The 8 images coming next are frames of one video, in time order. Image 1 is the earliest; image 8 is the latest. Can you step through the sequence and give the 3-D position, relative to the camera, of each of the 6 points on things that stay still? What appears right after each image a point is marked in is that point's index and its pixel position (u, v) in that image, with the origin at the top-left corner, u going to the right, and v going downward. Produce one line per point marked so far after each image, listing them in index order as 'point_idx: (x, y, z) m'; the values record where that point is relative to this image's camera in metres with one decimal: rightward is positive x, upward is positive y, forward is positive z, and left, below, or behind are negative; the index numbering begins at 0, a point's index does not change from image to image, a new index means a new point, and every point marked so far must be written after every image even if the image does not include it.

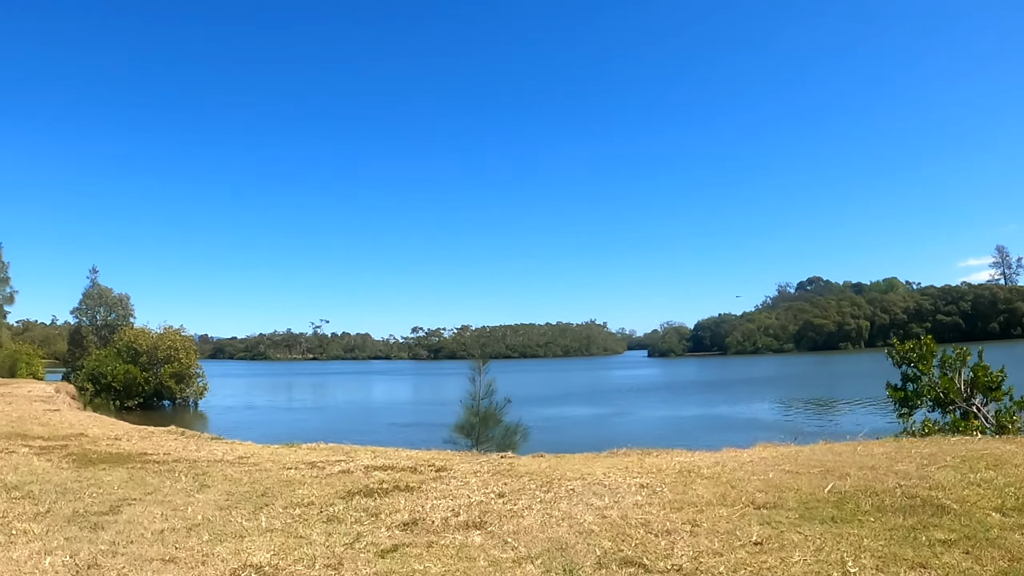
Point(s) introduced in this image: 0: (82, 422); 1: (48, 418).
0: (-10.0, -3.3, +15.8) m
1: (-11.8, -3.5, +17.2) m
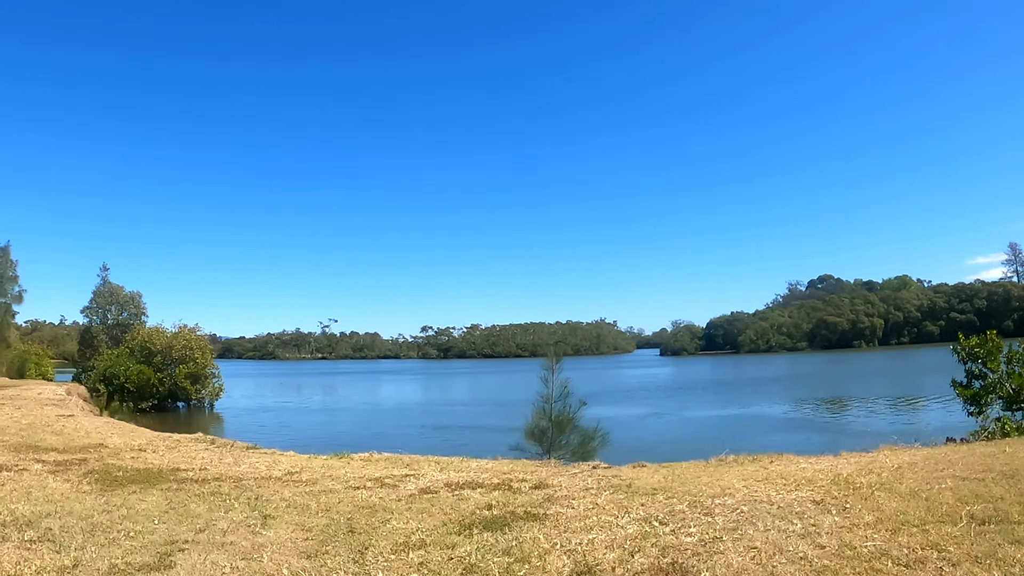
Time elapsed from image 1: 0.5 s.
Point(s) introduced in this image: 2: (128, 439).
0: (-8.7, -3.1, +14.3) m
1: (-10.4, -3.3, +15.7) m
2: (-7.0, -2.8, +12.2) m
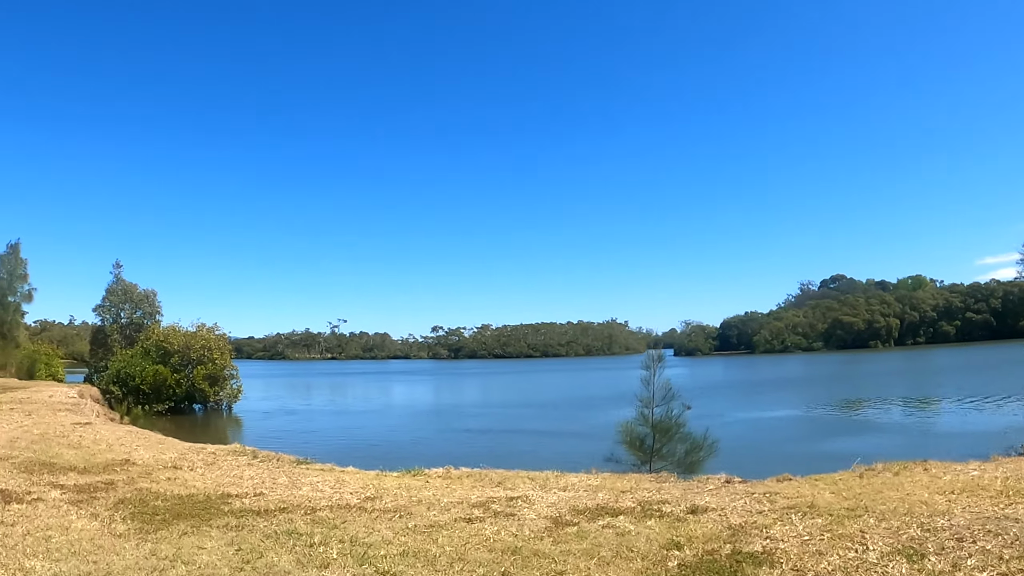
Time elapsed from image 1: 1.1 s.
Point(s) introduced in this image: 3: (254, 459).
0: (-7.2, -2.9, +12.6) m
1: (-9.0, -3.1, +14.0) m
2: (-5.5, -2.6, +10.5) m
3: (-4.0, -2.7, +10.7) m
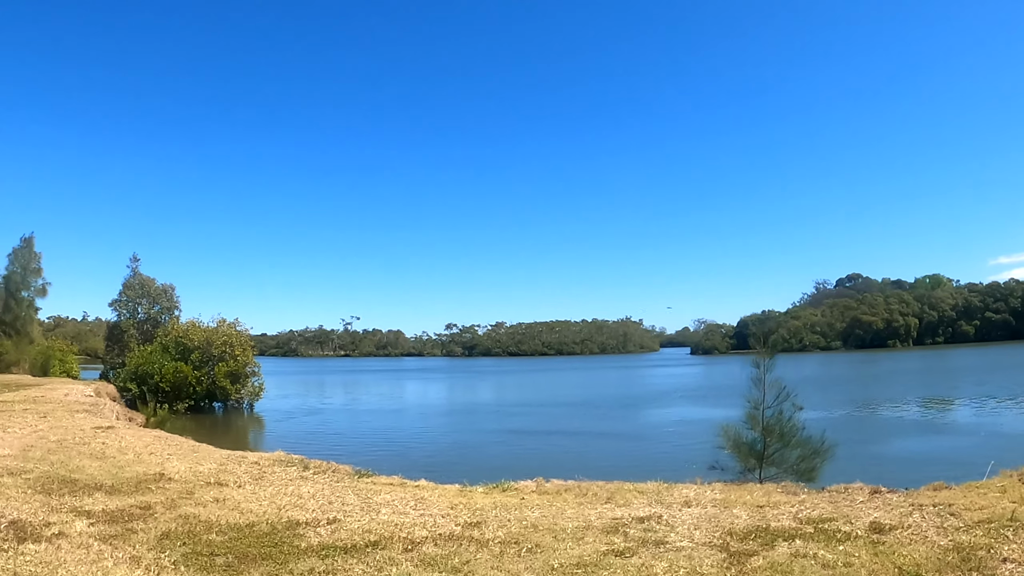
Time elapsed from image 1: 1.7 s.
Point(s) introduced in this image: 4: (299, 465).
0: (-5.9, -2.7, +11.1) m
1: (-7.7, -2.9, +12.6) m
2: (-4.3, -2.4, +9.0) m
3: (-2.7, -2.5, +9.2) m
4: (-2.9, -2.5, +9.4) m
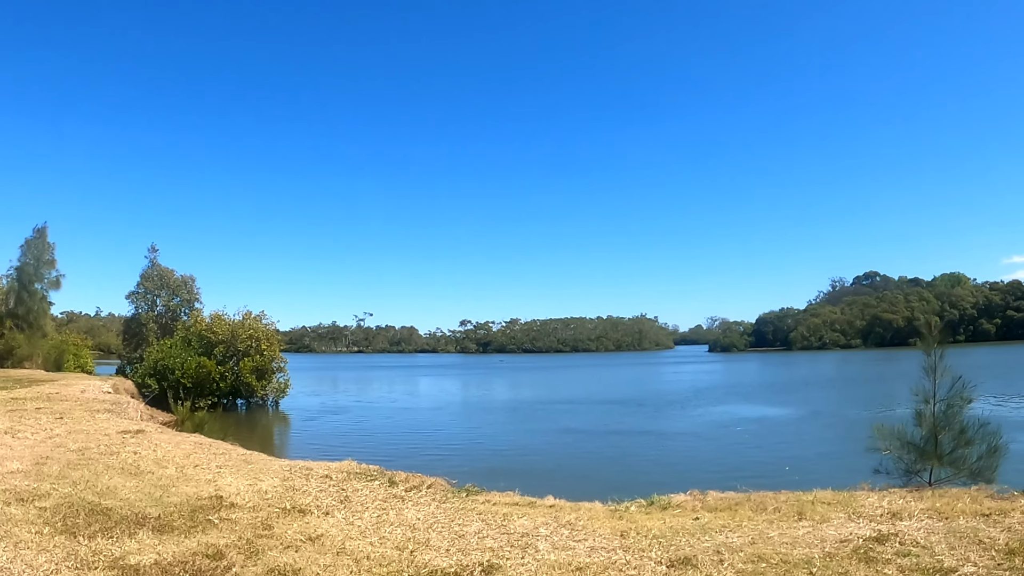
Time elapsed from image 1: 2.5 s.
0: (-4.4, -2.4, +9.2) m
1: (-6.1, -2.5, +10.7) m
2: (-2.8, -2.0, +7.1) m
3: (-1.2, -2.2, +7.3) m
4: (-1.4, -2.1, +7.4) m
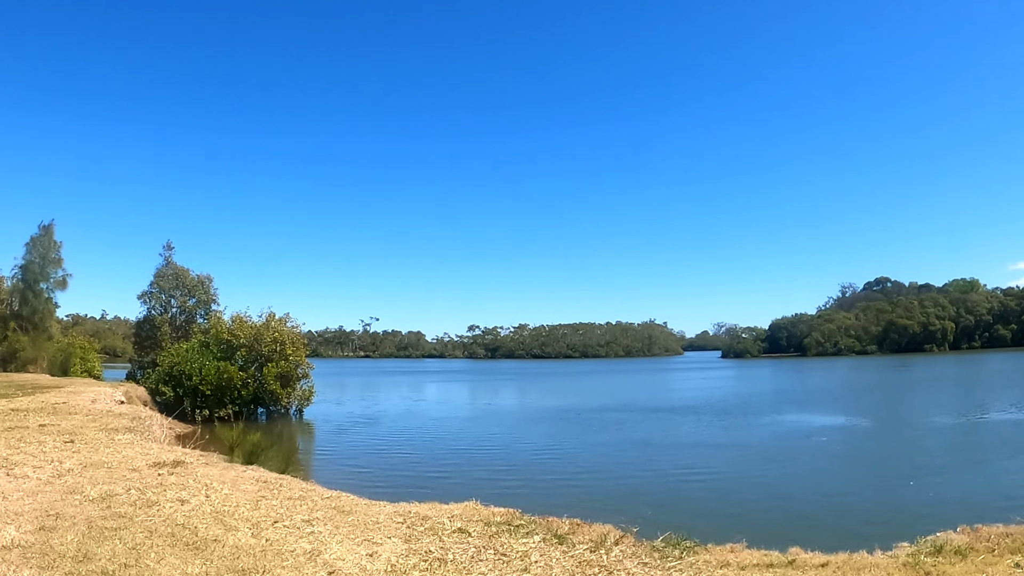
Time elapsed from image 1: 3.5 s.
0: (-2.8, -2.2, +7.0) m
1: (-4.5, -2.4, +8.5) m
2: (-1.2, -1.9, +4.9) m
3: (+0.4, -2.0, +5.1) m
4: (+0.2, -2.0, +5.2) m
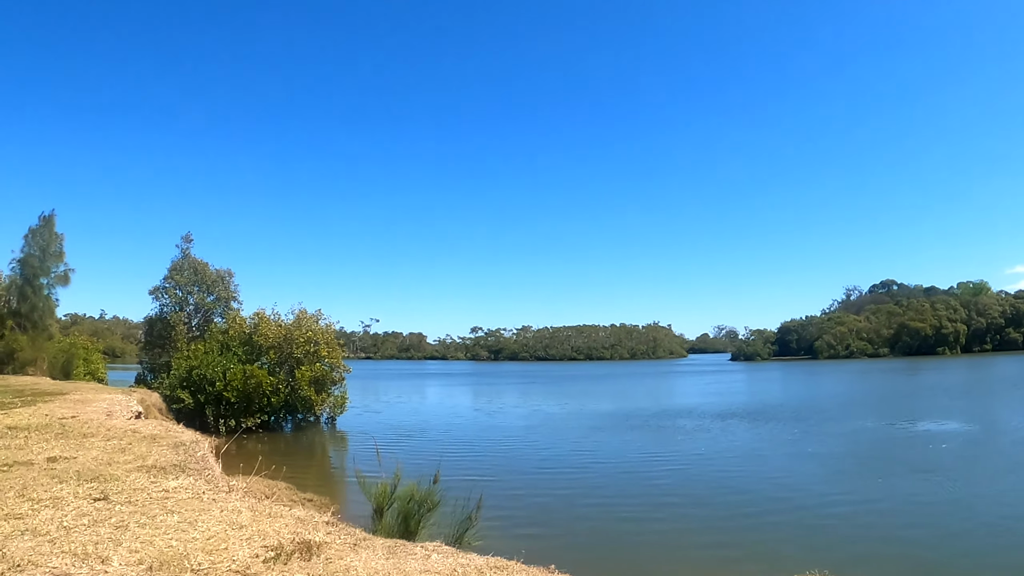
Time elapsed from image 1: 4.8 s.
0: (-0.6, -2.0, +4.2) m
1: (-2.4, -2.2, +5.7) m
2: (+1.0, -1.7, +2.1) m
3: (+2.6, -1.8, +2.3) m
4: (+2.4, -1.8, +2.4) m
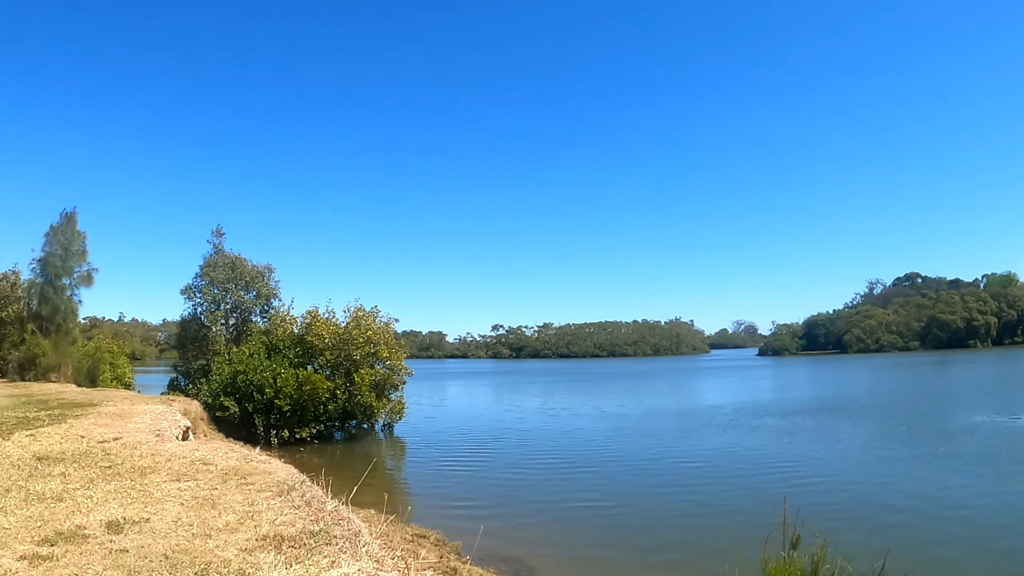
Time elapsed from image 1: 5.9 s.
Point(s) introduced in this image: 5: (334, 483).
0: (+1.5, -1.8, +1.6) m
1: (-0.2, -2.0, +3.1) m
2: (+3.1, -1.4, -0.5) m
3: (+4.6, -1.5, -0.4) m
4: (+4.4, -1.5, -0.2) m
5: (-5.1, -5.2, +18.7) m
